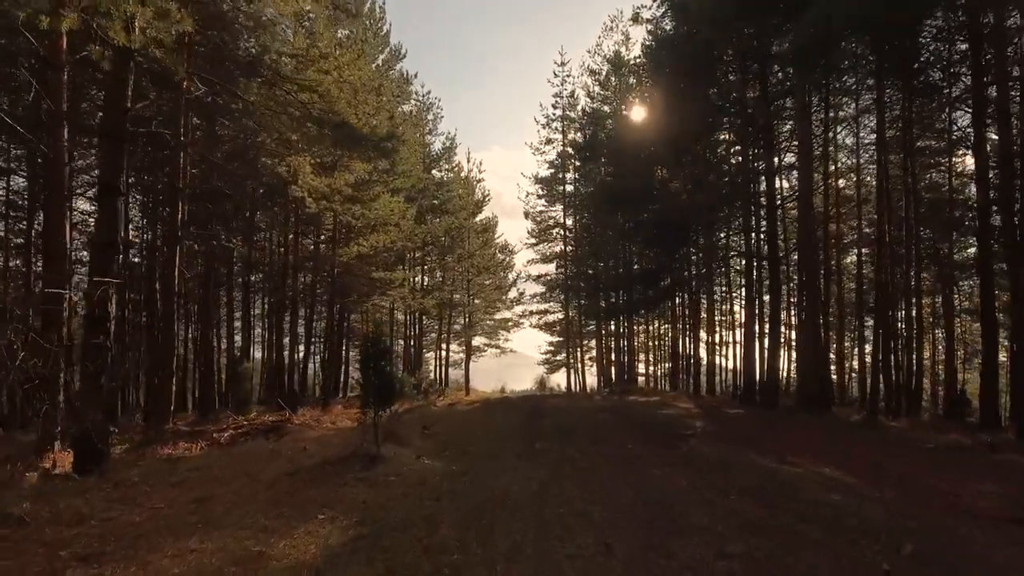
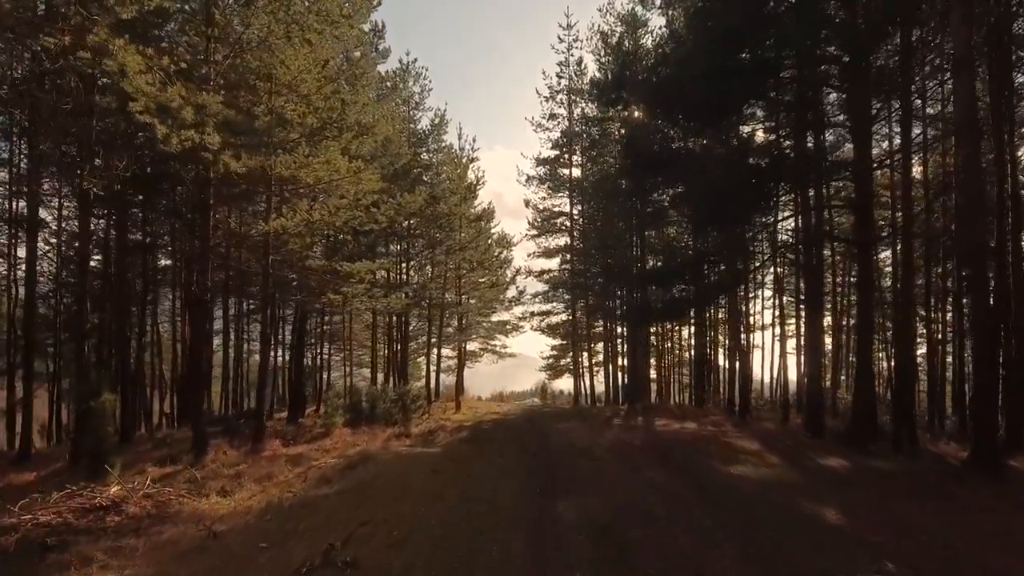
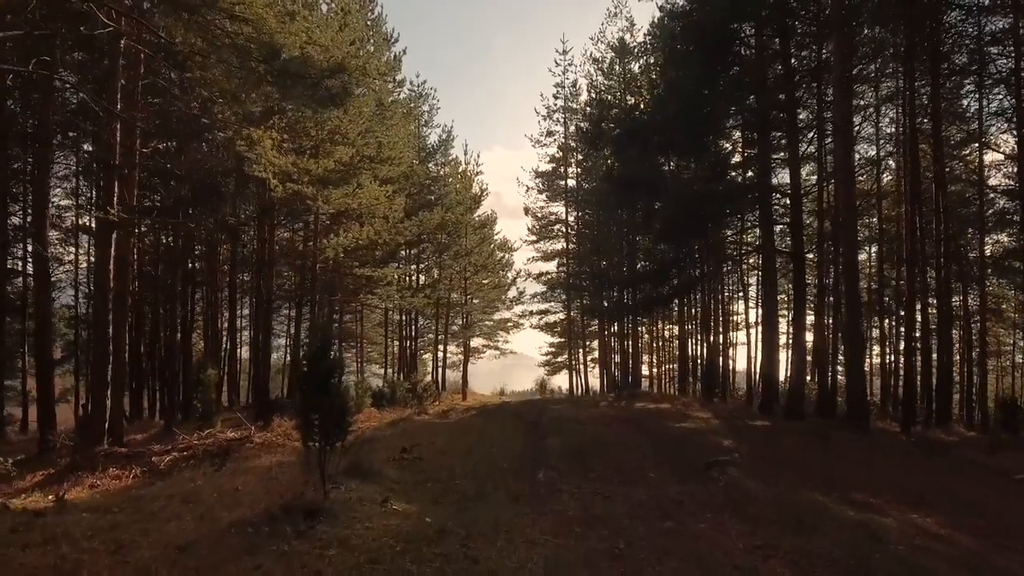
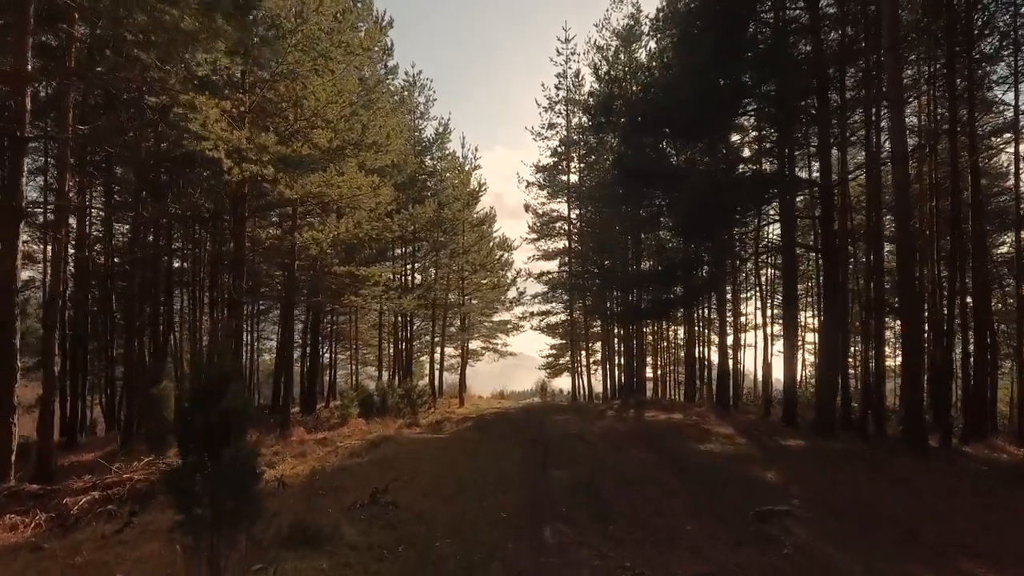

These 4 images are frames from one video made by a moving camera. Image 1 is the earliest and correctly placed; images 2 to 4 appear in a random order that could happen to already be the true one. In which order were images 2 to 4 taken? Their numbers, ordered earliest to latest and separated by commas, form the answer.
3, 4, 2
